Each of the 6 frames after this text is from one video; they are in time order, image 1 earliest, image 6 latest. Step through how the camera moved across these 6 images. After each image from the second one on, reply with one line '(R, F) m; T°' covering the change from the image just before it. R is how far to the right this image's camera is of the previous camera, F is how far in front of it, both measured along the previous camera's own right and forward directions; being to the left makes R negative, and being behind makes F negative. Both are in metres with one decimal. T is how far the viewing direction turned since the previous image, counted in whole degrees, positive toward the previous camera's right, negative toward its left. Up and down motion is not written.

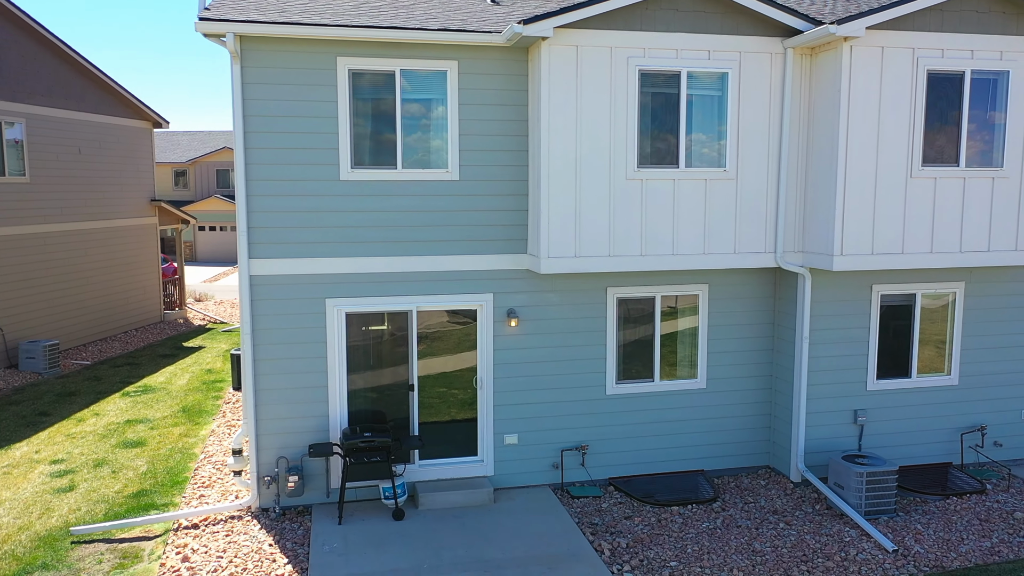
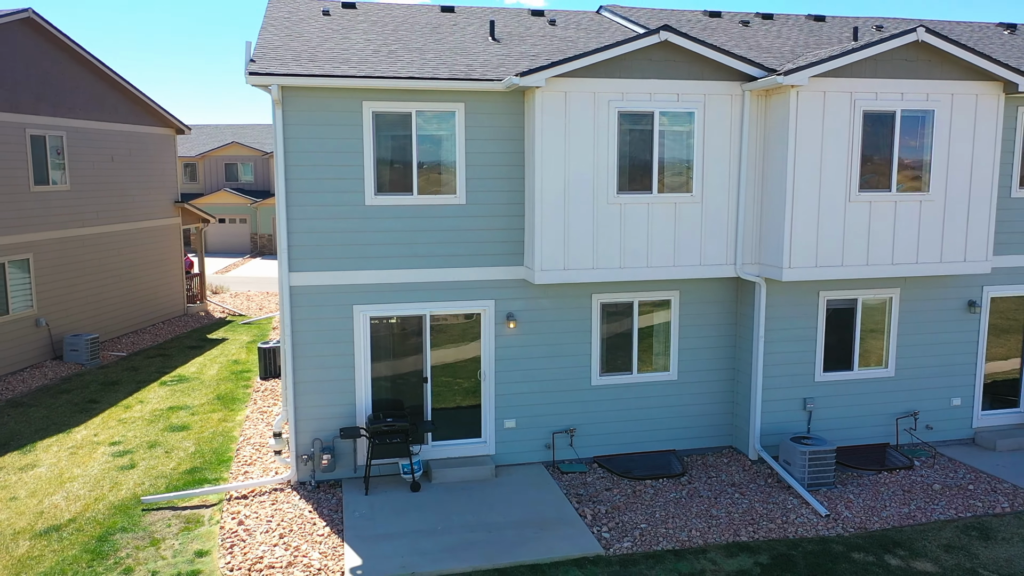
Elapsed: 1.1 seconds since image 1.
(0.0, -1.4) m; 0°
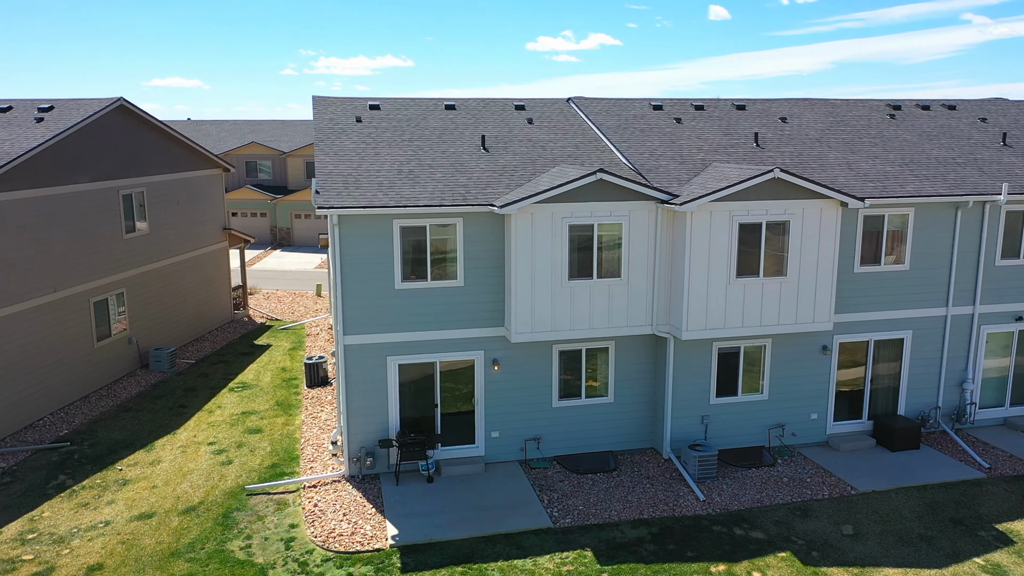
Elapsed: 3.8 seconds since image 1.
(+0.3, -4.0) m; 0°
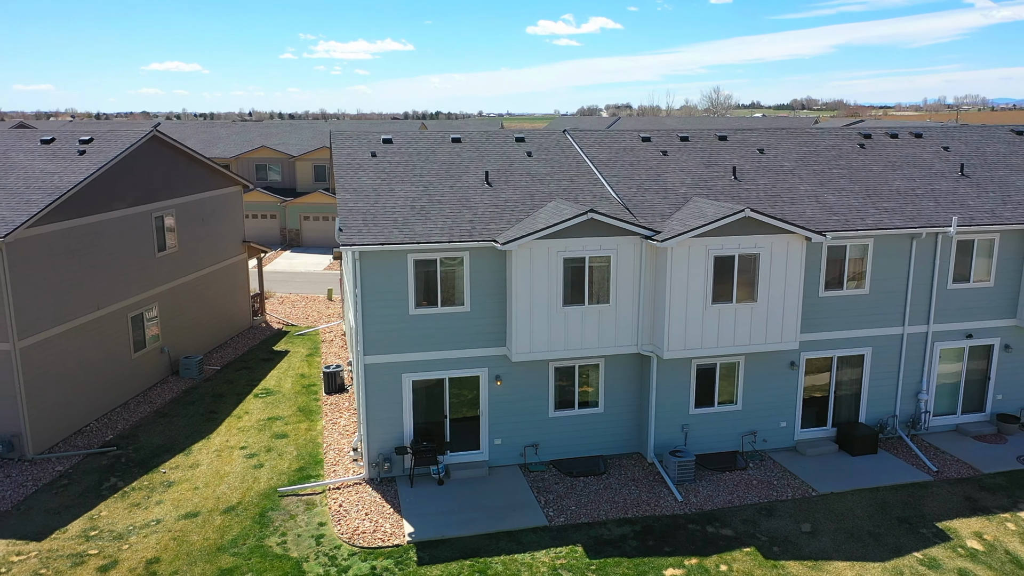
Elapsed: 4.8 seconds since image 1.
(0.0, -1.6) m; 0°
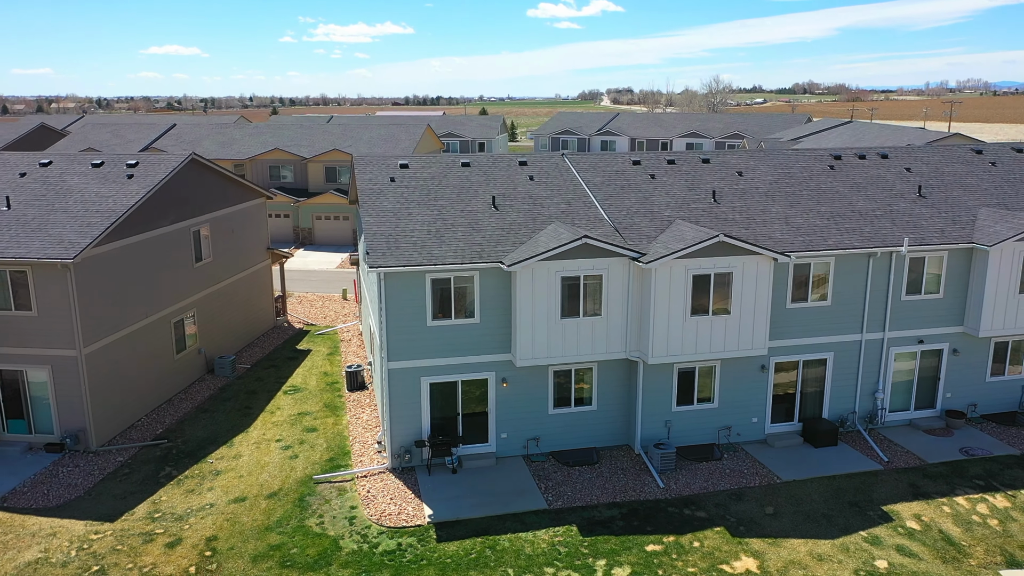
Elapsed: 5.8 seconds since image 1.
(-0.1, -2.1) m; 0°
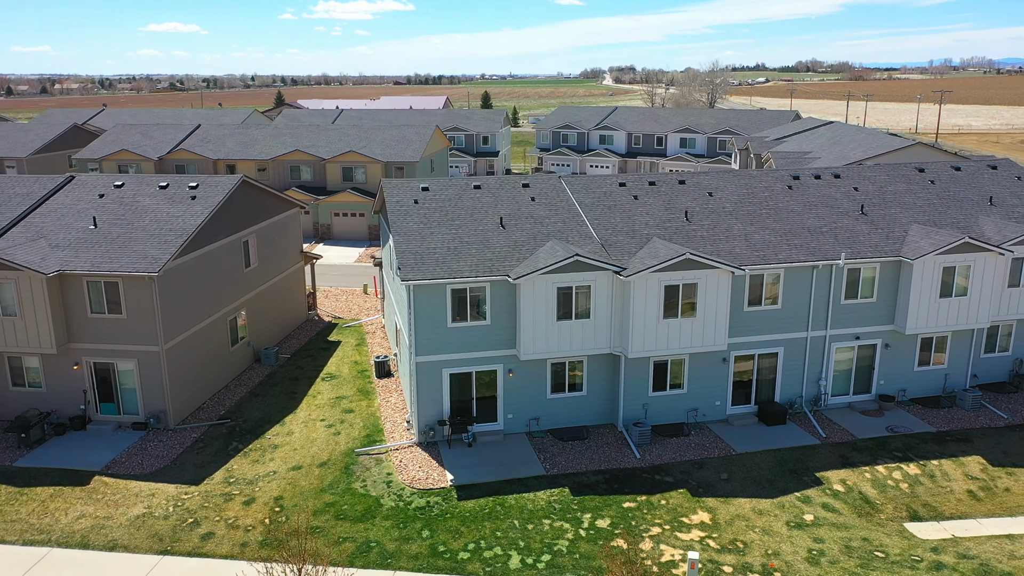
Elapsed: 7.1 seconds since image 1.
(-0.1, -3.7) m; 0°
